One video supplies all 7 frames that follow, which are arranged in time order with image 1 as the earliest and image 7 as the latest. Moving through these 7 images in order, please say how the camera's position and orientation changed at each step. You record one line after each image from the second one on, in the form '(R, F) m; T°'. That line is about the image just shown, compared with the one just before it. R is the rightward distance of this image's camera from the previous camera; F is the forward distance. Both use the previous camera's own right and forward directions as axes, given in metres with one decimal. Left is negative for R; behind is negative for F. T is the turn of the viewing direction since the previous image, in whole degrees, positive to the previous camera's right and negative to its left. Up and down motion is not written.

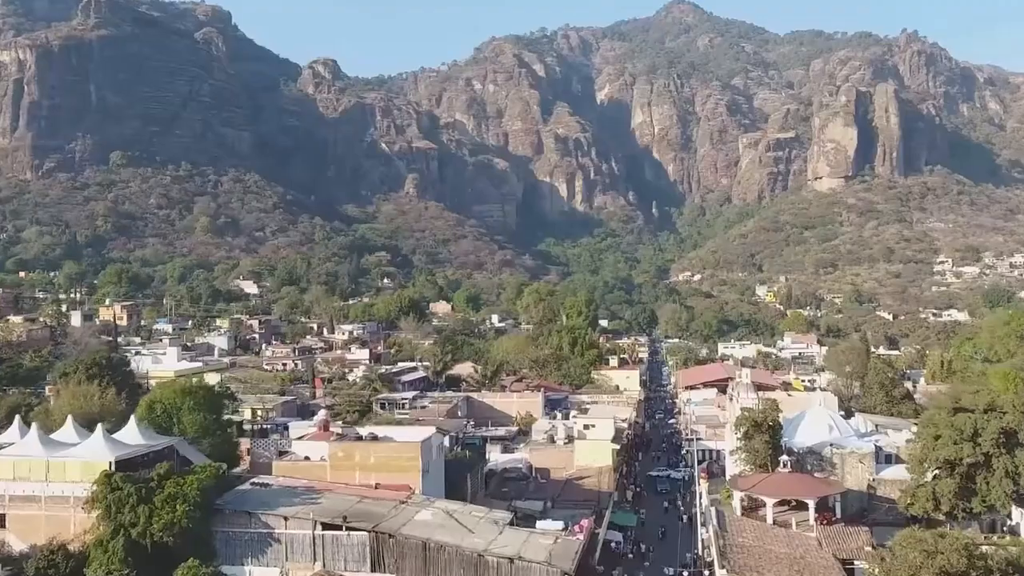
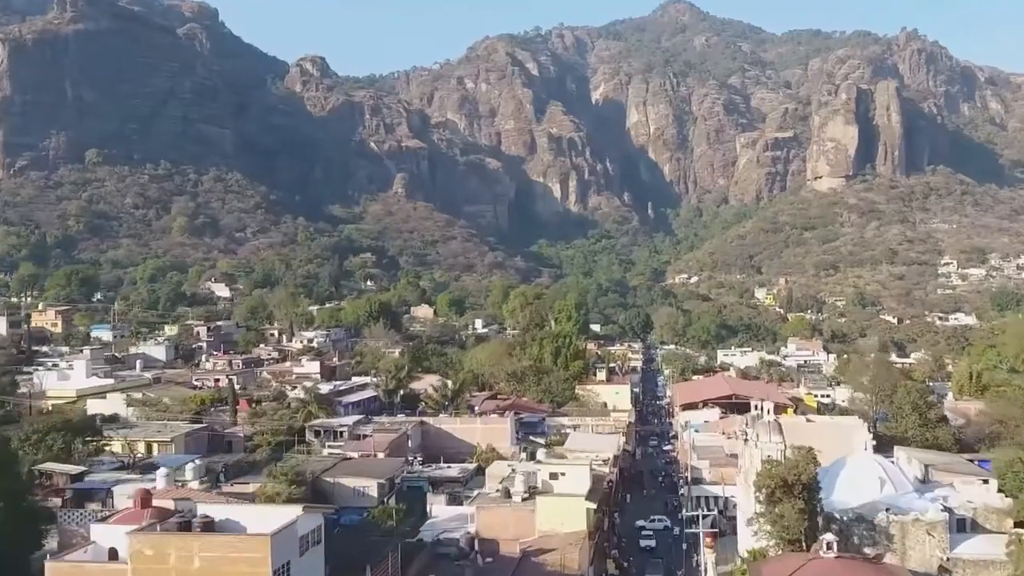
(+0.7, +4.5) m; 0°
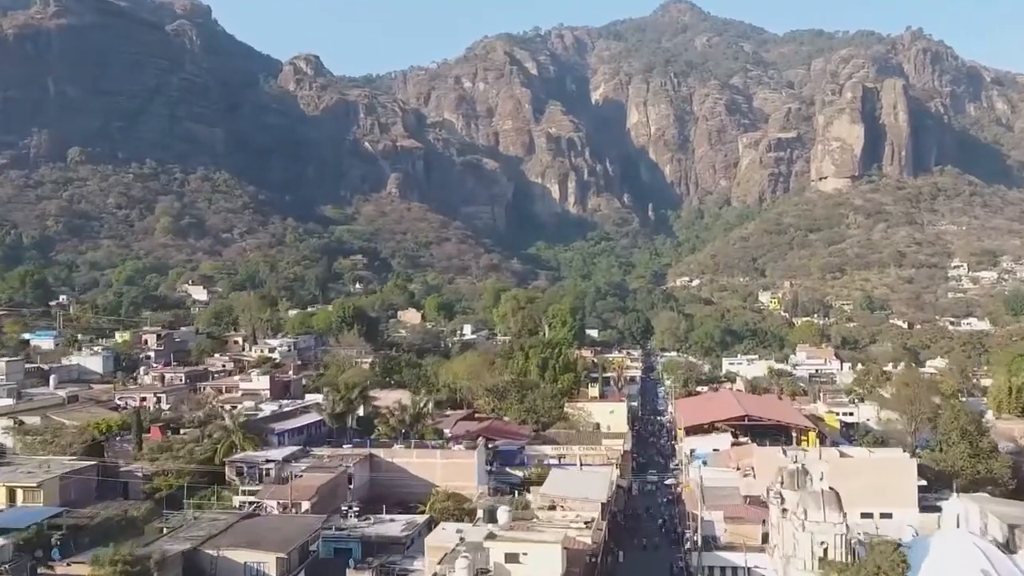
(+0.5, +4.0) m; 0°
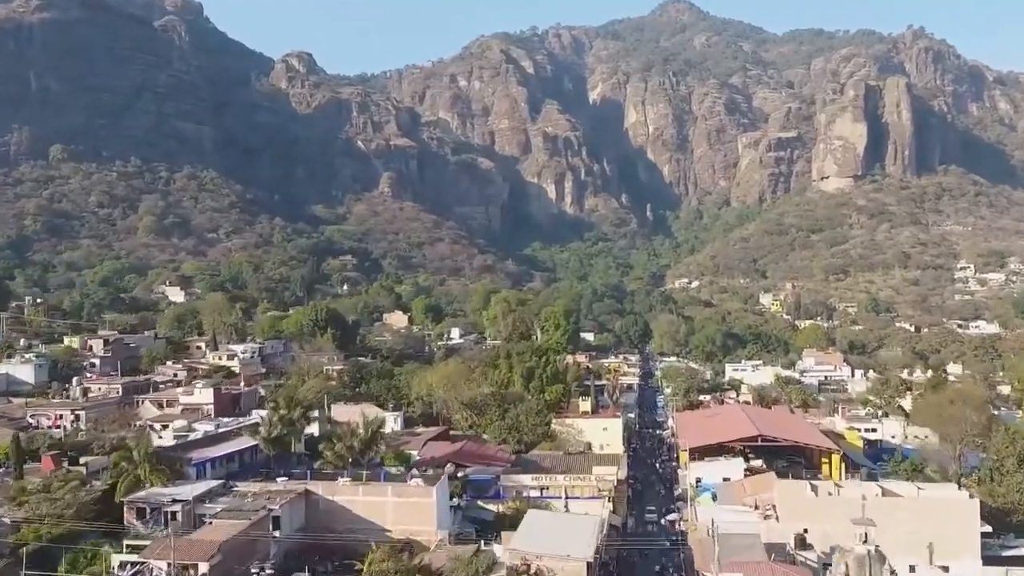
(+0.4, +3.3) m; 0°
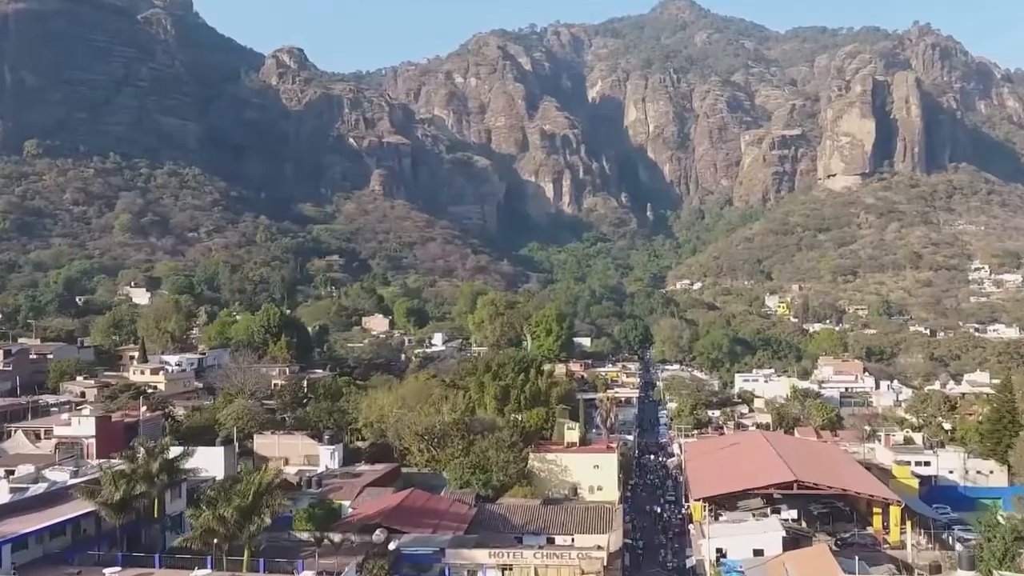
(+0.6, +5.0) m; 0°
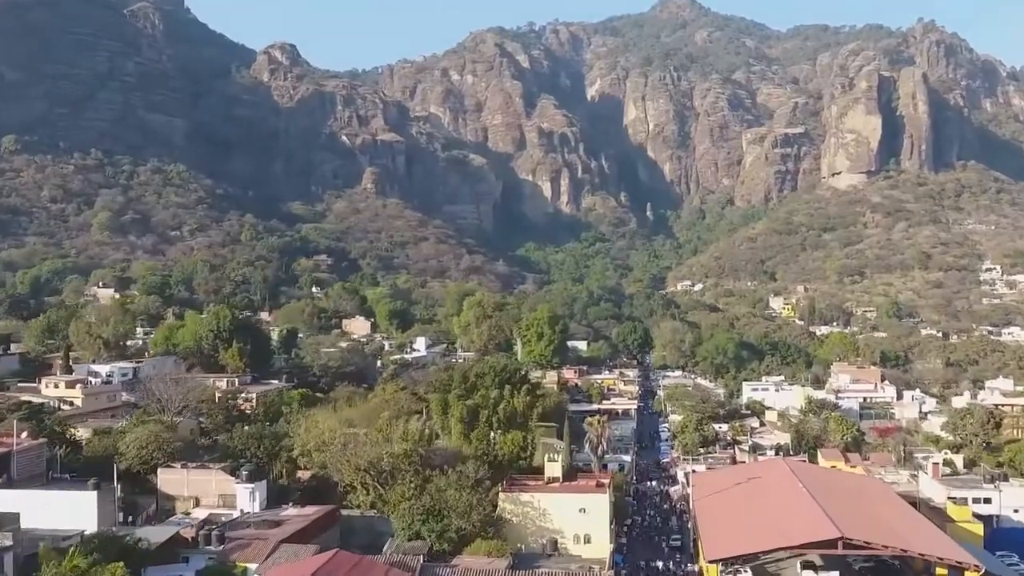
(+0.5, +3.9) m; 0°
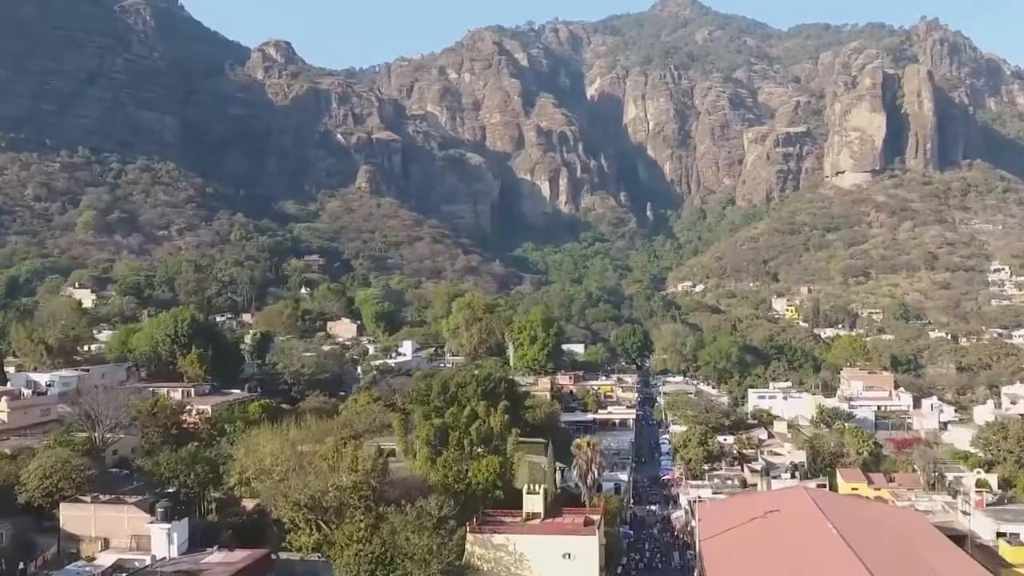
(+0.4, +2.6) m; 0°
